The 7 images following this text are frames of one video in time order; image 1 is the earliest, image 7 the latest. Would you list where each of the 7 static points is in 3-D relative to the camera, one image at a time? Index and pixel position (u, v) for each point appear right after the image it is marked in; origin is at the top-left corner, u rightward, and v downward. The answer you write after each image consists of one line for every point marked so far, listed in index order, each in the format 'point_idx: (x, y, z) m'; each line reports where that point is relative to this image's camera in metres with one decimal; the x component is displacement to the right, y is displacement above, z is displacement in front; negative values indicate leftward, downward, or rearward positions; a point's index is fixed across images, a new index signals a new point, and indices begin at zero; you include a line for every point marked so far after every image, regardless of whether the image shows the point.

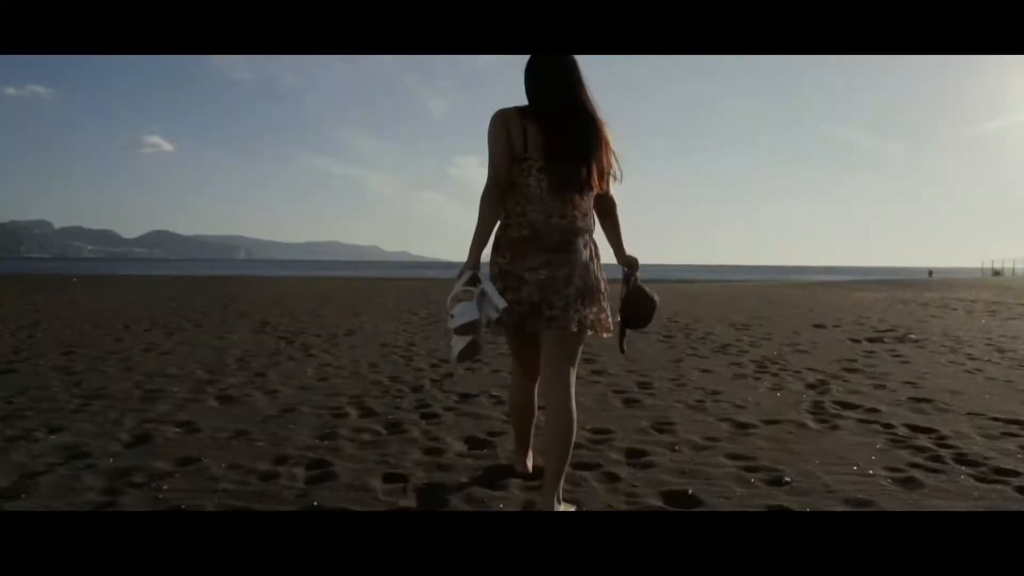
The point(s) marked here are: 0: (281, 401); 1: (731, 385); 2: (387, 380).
0: (-1.5, -0.7, +4.7) m
1: (+1.8, -0.8, +5.7) m
2: (-1.0, -0.7, +5.6) m
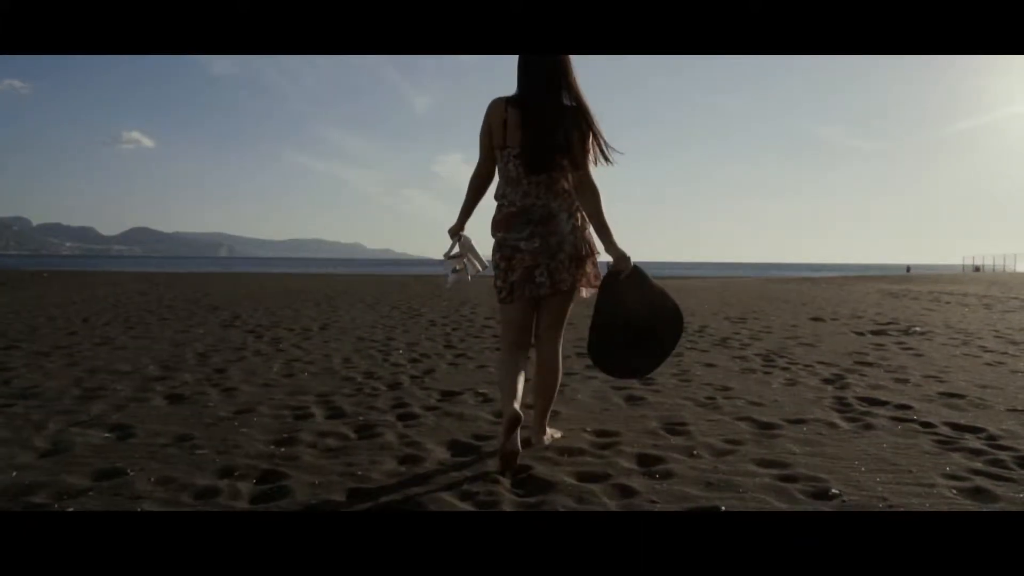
0: (-1.6, -0.6, +4.1) m
1: (+1.7, -0.7, +5.2) m
2: (-1.1, -0.6, +5.0) m
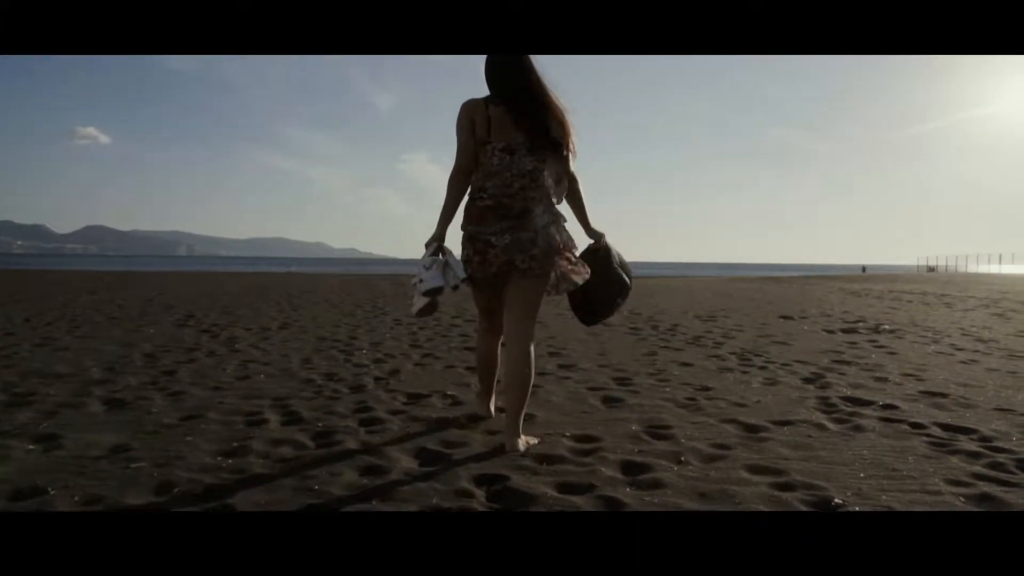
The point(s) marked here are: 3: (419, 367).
0: (-1.7, -0.6, +3.8) m
1: (+1.5, -0.6, +5.0) m
2: (-1.3, -0.6, +4.7) m
3: (-0.7, -0.6, +5.3) m
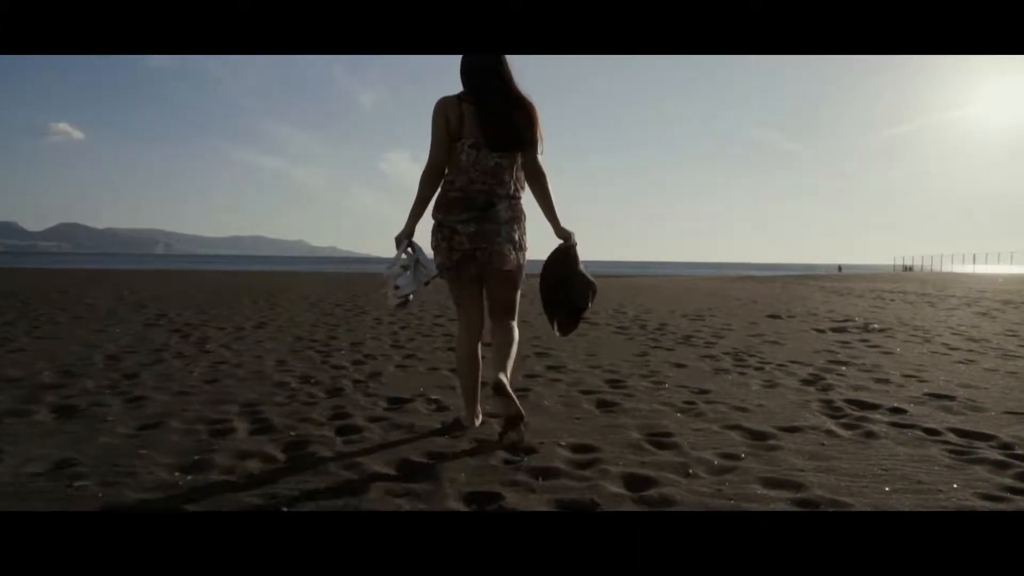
0: (-1.8, -0.6, +3.5) m
1: (+1.4, -0.6, +4.8) m
2: (-1.3, -0.6, +4.4) m
3: (-0.8, -0.6, +5.0) m
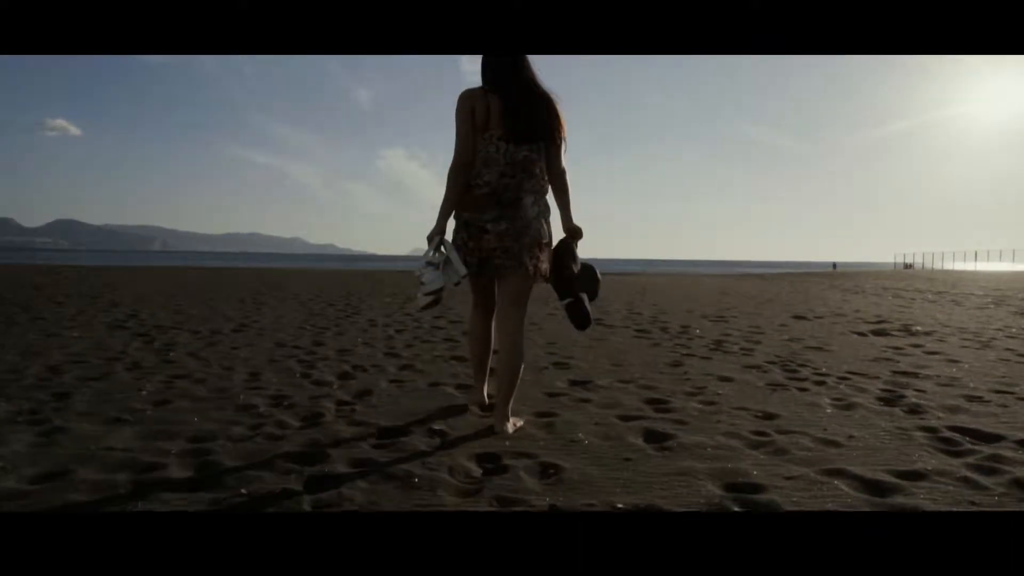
0: (-1.7, -0.6, +2.6) m
1: (+1.5, -0.6, +4.0) m
2: (-1.2, -0.6, +3.6) m
3: (-0.7, -0.6, +4.2) m
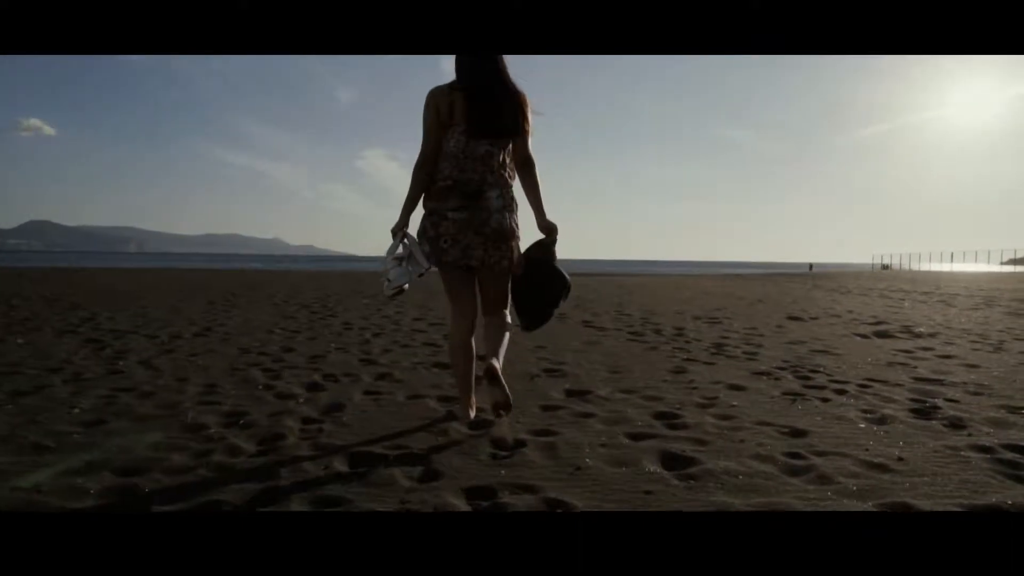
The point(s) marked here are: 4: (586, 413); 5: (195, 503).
0: (-1.7, -0.6, +2.1) m
1: (+1.4, -0.6, +3.5) m
2: (-1.3, -0.6, +3.1) m
3: (-0.7, -0.6, +3.7) m
4: (+0.4, -0.6, +3.4) m
5: (-1.0, -0.6, +2.1) m
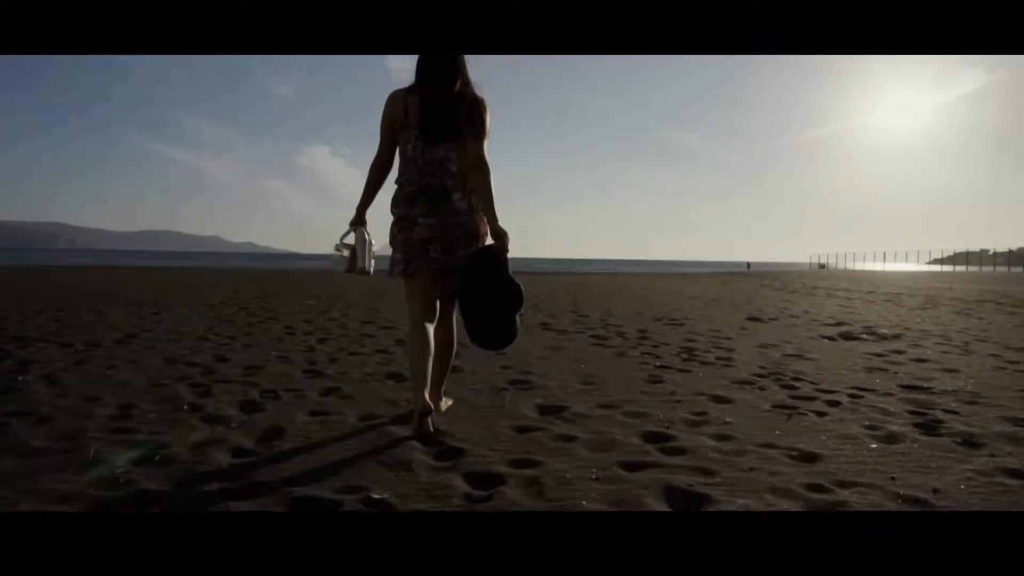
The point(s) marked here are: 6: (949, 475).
0: (-1.7, -0.6, +1.5) m
1: (+1.3, -0.6, +3.2) m
2: (-1.4, -0.6, +2.5) m
3: (-0.9, -0.6, +3.2) m
4: (+0.2, -0.6, +3.0) m
5: (-1.0, -0.6, +1.6) m
6: (+1.6, -0.7, +2.5) m
